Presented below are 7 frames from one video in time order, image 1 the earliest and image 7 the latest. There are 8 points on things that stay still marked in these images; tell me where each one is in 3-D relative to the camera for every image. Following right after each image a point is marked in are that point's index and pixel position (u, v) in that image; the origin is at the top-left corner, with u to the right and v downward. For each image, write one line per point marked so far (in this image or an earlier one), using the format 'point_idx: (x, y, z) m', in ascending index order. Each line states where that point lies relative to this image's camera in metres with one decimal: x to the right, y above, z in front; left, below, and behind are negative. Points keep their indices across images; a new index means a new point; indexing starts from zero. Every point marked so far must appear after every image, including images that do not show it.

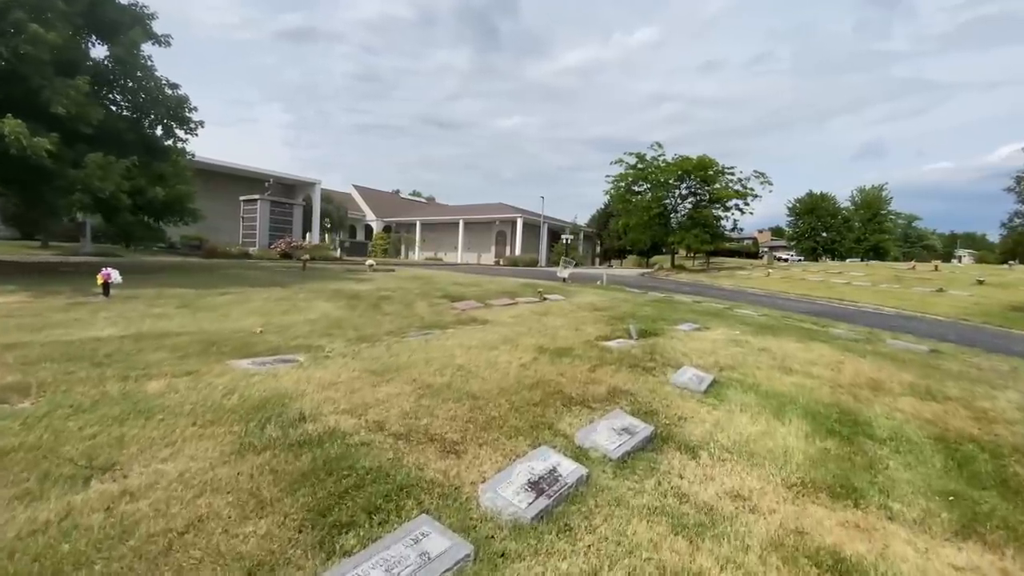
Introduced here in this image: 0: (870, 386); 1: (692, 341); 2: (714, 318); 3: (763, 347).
0: (+3.7, -1.0, +5.1) m
1: (+2.4, -0.7, +6.6) m
2: (+3.7, -0.6, +9.1) m
3: (+3.3, -0.8, +6.5) m
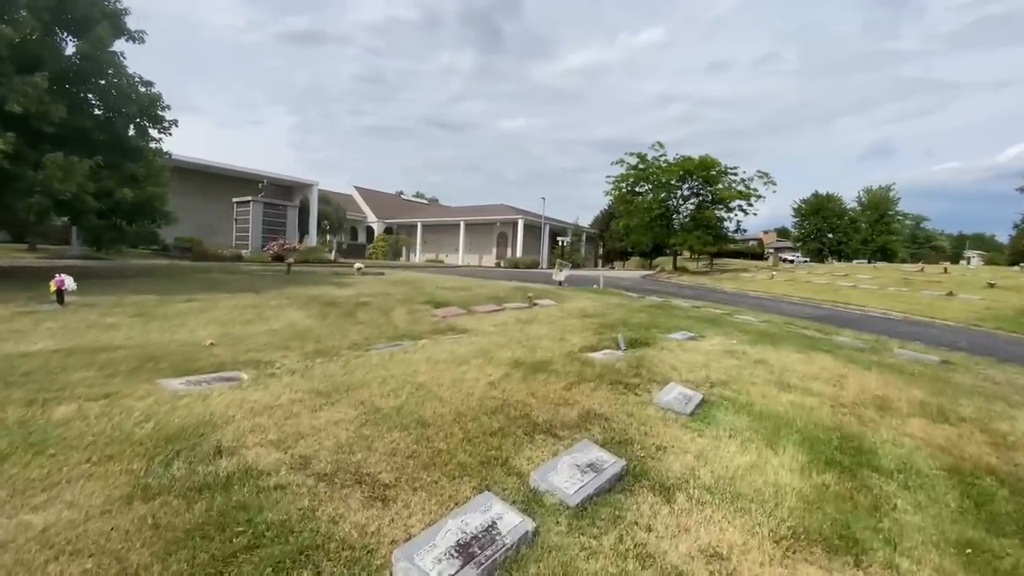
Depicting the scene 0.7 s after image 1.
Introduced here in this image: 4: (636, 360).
0: (+3.4, -1.1, +4.6) m
1: (+2.1, -0.8, +6.1) m
2: (+3.5, -0.7, +8.6) m
3: (+3.0, -0.9, +6.1) m
4: (+1.4, -0.8, +5.6) m
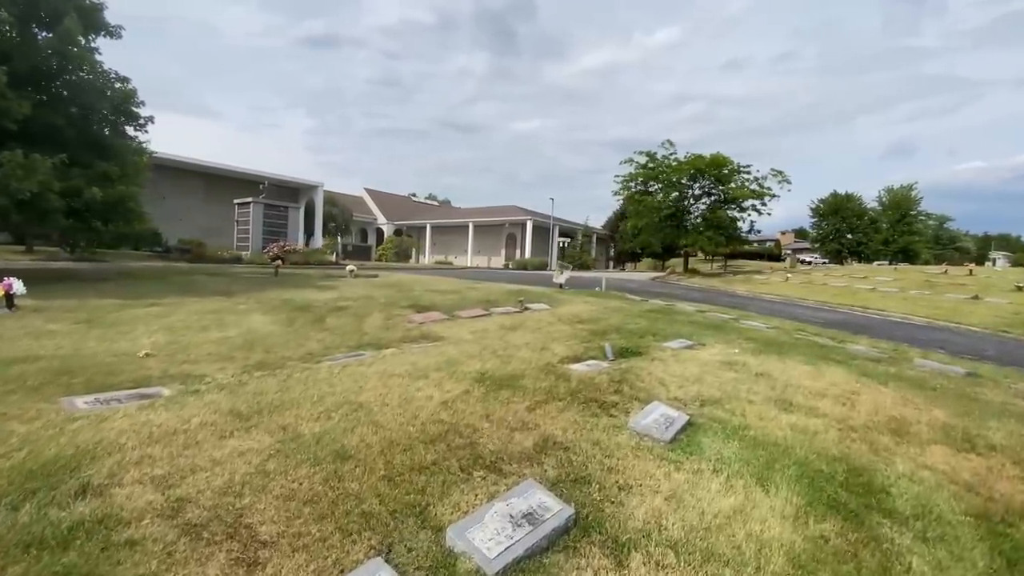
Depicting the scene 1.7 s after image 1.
0: (+3.1, -1.1, +4.0) m
1: (+1.8, -0.8, +5.6) m
2: (+3.2, -0.7, +8.0) m
3: (+2.8, -0.9, +5.5) m
4: (+1.1, -0.9, +5.0) m
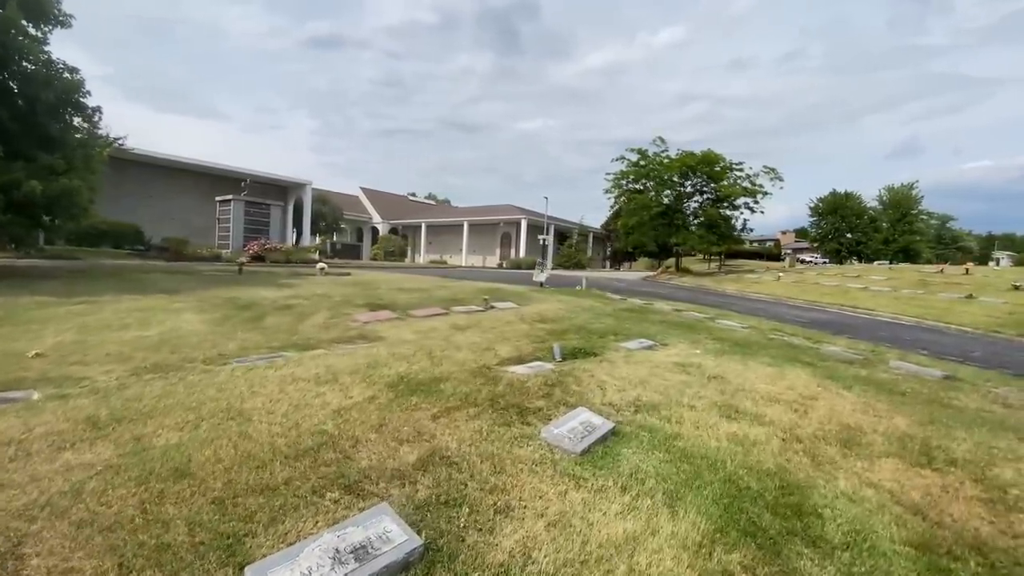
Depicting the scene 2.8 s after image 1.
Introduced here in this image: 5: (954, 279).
0: (+2.4, -1.1, +3.6) m
1: (+1.2, -0.8, +5.2) m
2: (+2.6, -0.7, +7.6) m
3: (+2.1, -0.9, +5.1) m
4: (+0.4, -0.8, +4.7) m
5: (+17.2, +0.4, +19.3) m
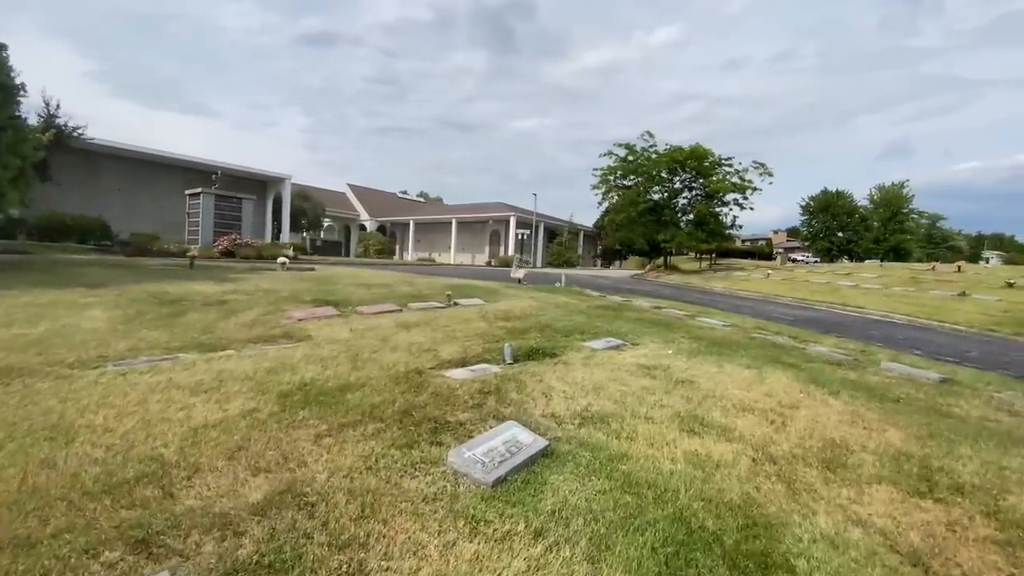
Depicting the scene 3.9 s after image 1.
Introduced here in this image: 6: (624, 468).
0: (+1.9, -1.0, +3.0) m
1: (+0.7, -0.7, +4.6) m
2: (+2.0, -0.6, +7.0) m
3: (+1.6, -0.8, +4.5) m
4: (-0.1, -0.7, +4.0) m
5: (+16.5, +0.4, +18.8) m
6: (+0.6, -1.0, +2.7) m
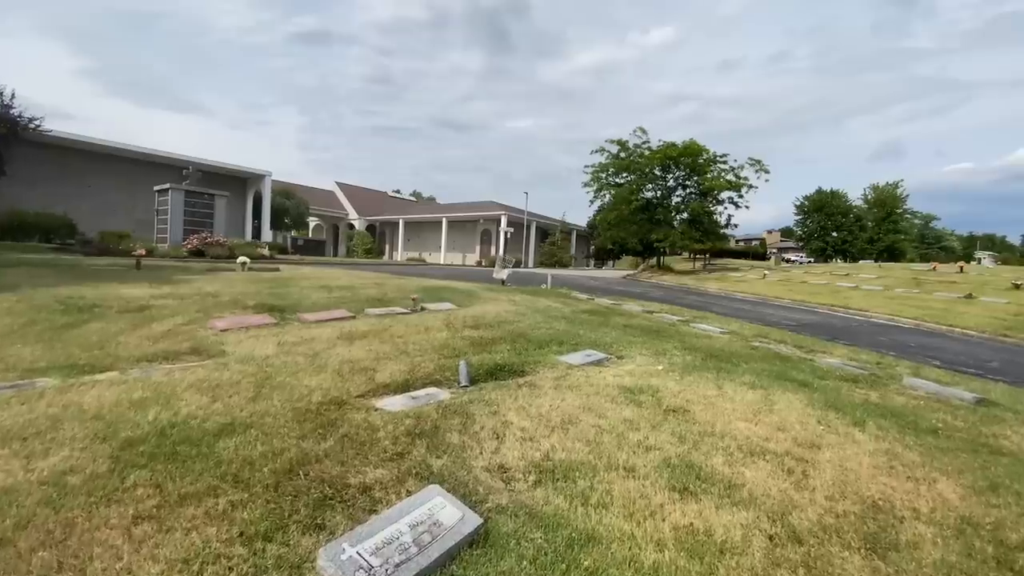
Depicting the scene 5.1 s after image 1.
0: (+1.6, -1.1, +2.2) m
1: (+0.3, -0.8, +3.7) m
2: (+1.7, -0.7, +6.2) m
3: (+1.2, -0.9, +3.6) m
4: (-0.4, -0.8, +3.2) m
5: (+16.0, +0.4, +18.2) m
6: (+0.3, -1.0, +1.9) m
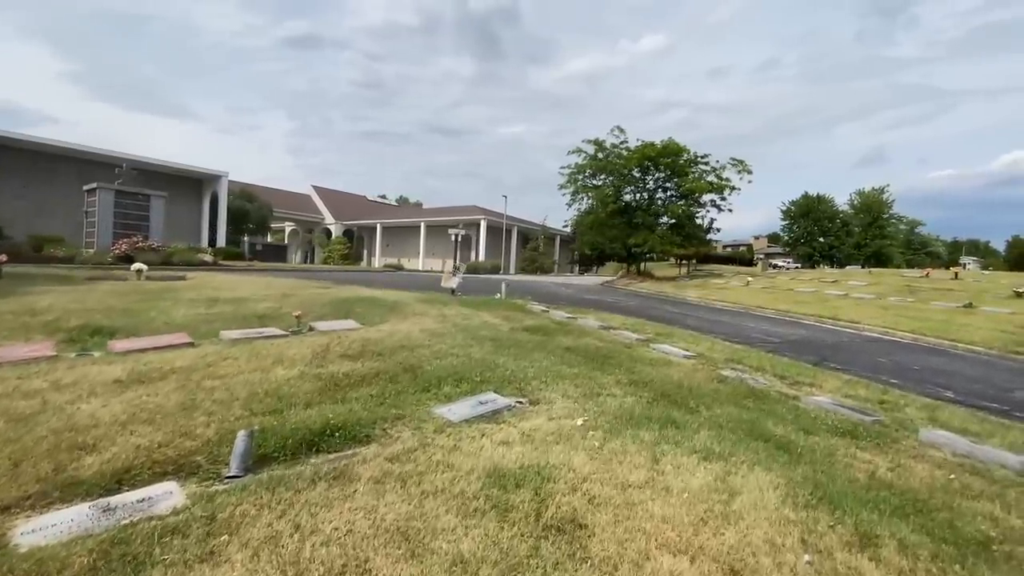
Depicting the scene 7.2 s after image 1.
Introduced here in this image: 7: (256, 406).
0: (+0.6, -1.2, +0.8) m
1: (-0.6, -0.9, +2.3) m
2: (+0.7, -0.8, +4.8) m
3: (+0.3, -1.0, +2.2) m
4: (-1.4, -0.9, +1.7) m
5: (+14.8, +0.1, +17.0) m
6: (-0.6, -1.2, +0.5) m
7: (-1.6, -0.8, +3.1) m
